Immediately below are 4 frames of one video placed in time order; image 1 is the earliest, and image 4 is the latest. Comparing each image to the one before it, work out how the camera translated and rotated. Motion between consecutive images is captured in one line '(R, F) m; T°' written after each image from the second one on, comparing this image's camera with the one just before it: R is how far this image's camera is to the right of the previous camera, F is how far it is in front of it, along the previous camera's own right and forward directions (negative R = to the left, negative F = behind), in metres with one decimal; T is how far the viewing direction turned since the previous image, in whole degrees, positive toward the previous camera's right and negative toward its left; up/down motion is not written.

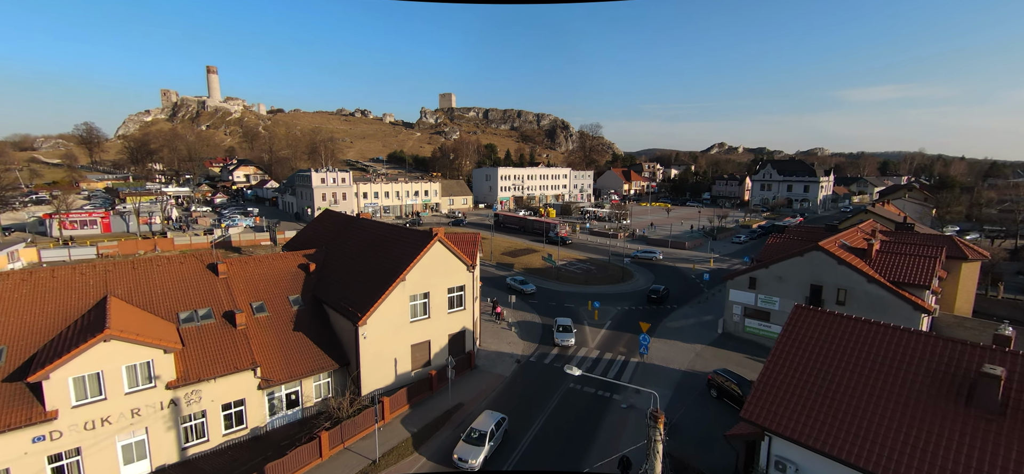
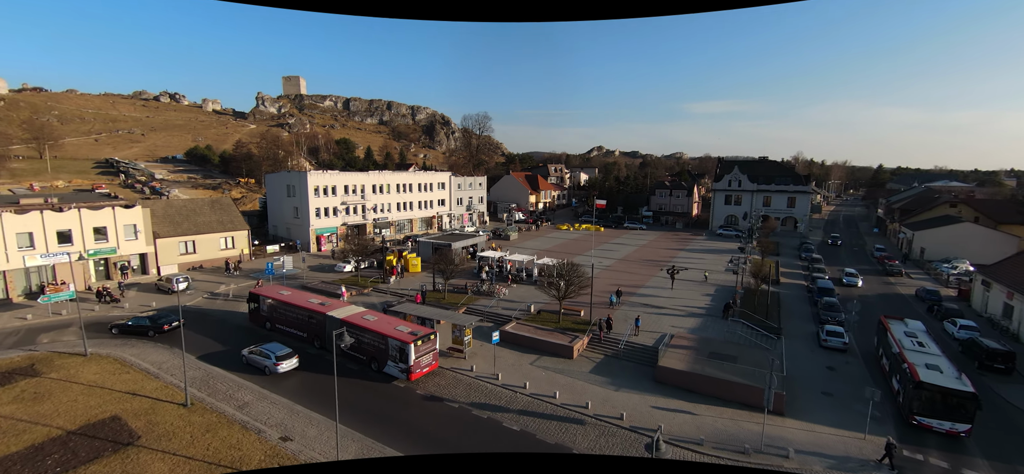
(+5.5, +35.0) m; +15°
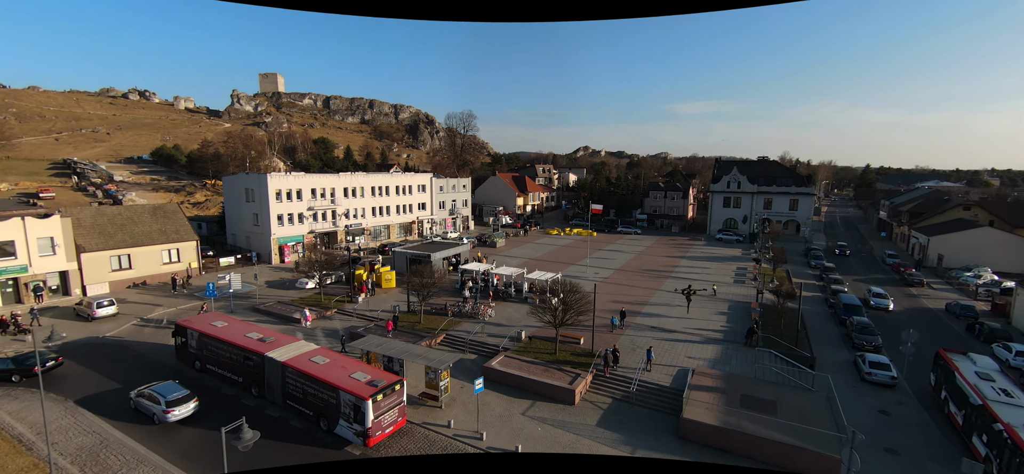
(0.0, +3.9) m; +2°
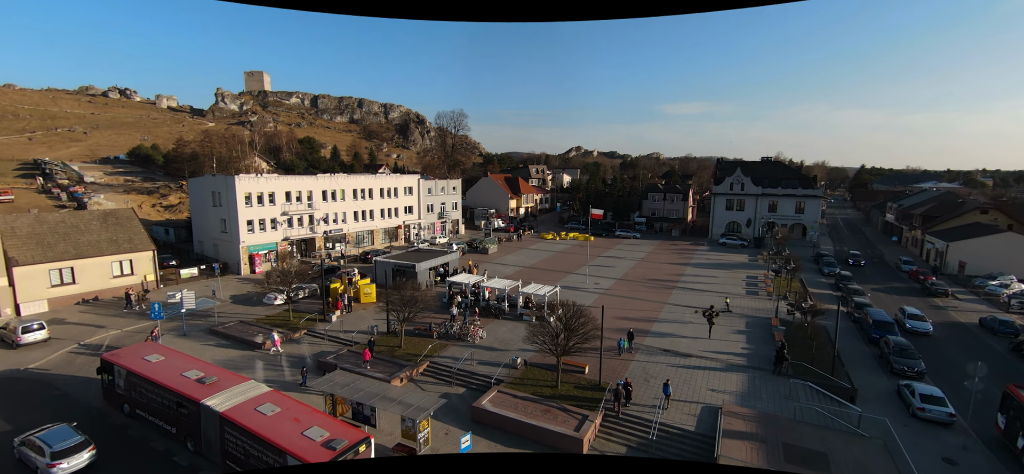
(-0.1, +2.9) m; +1°
